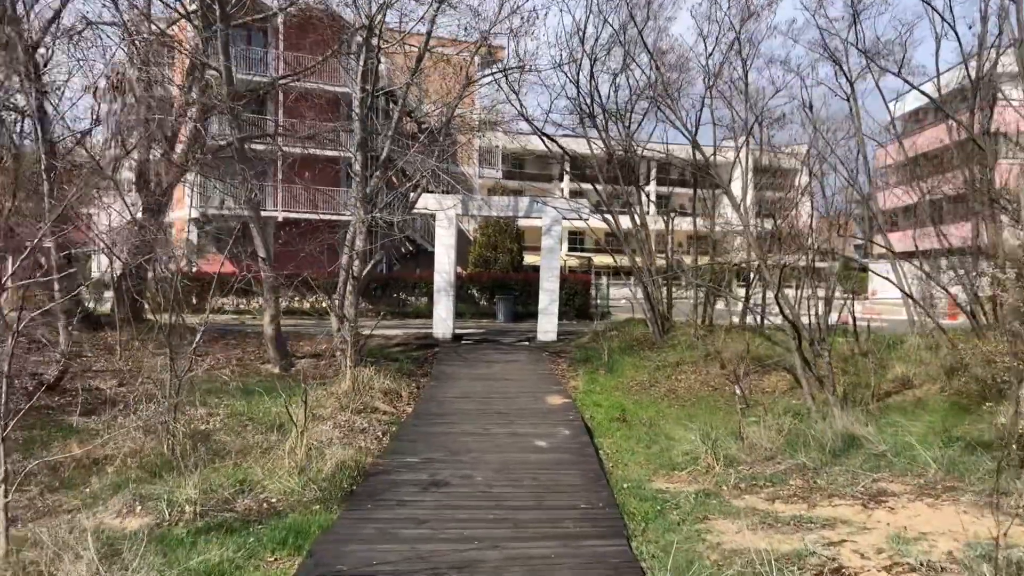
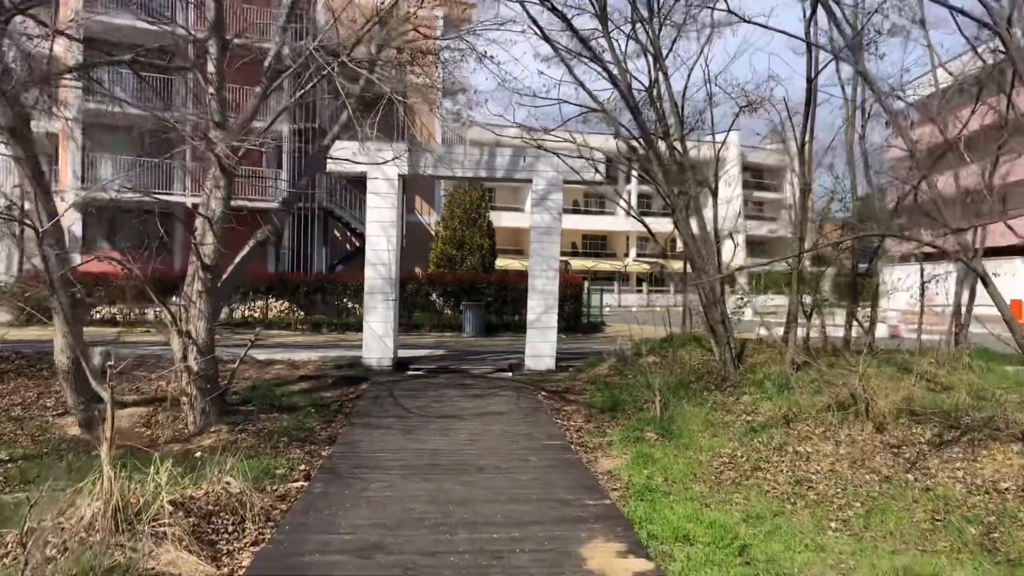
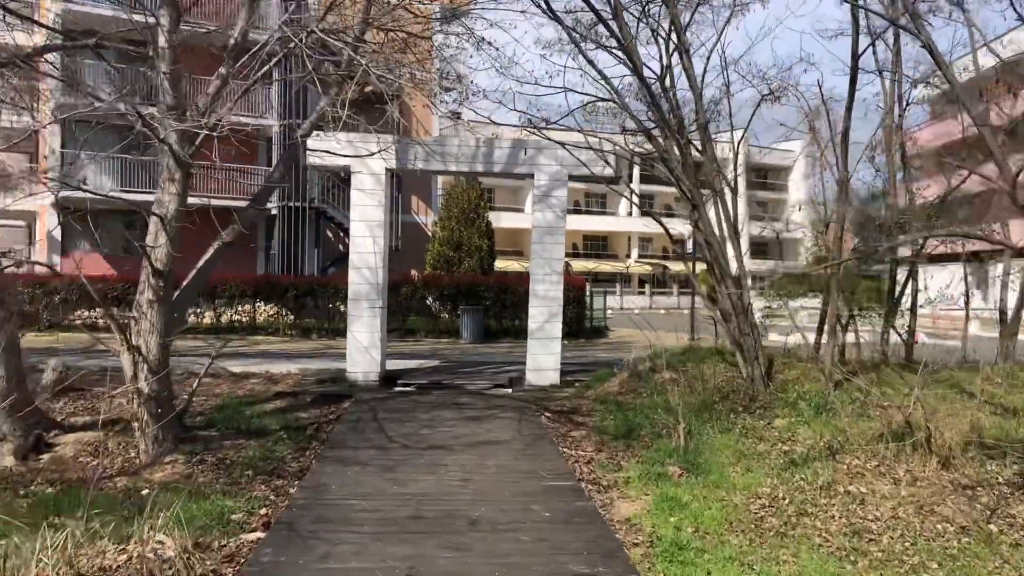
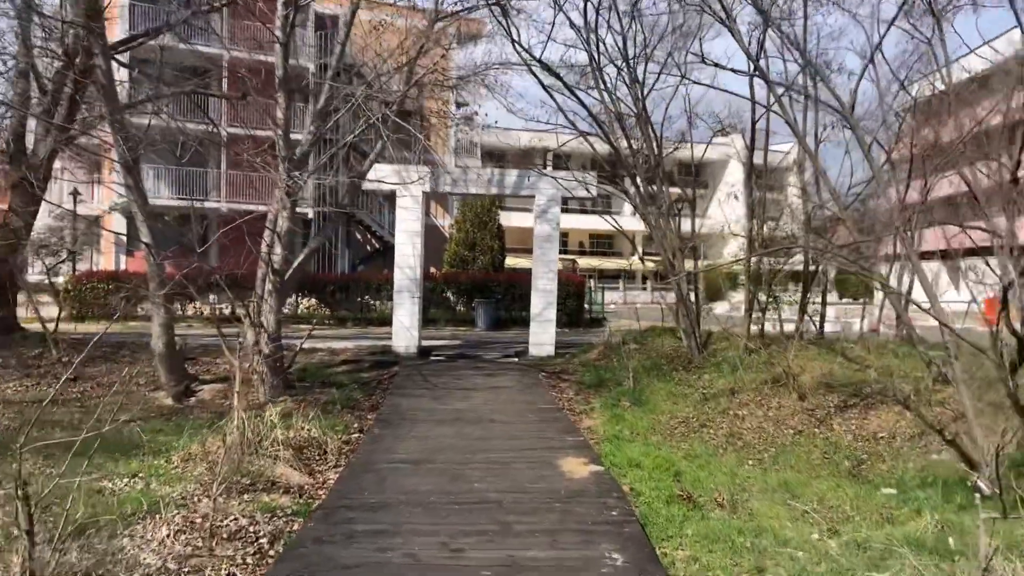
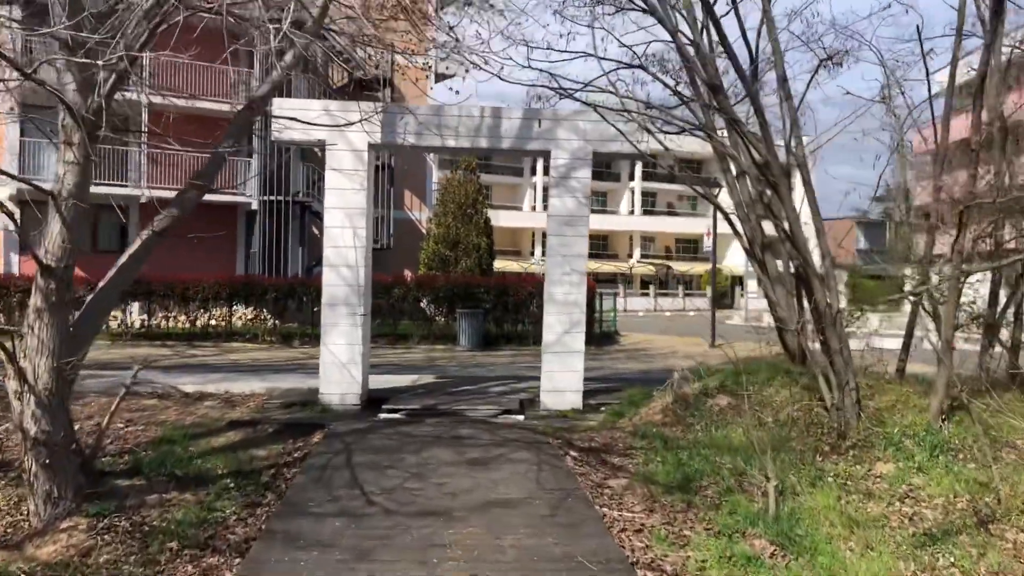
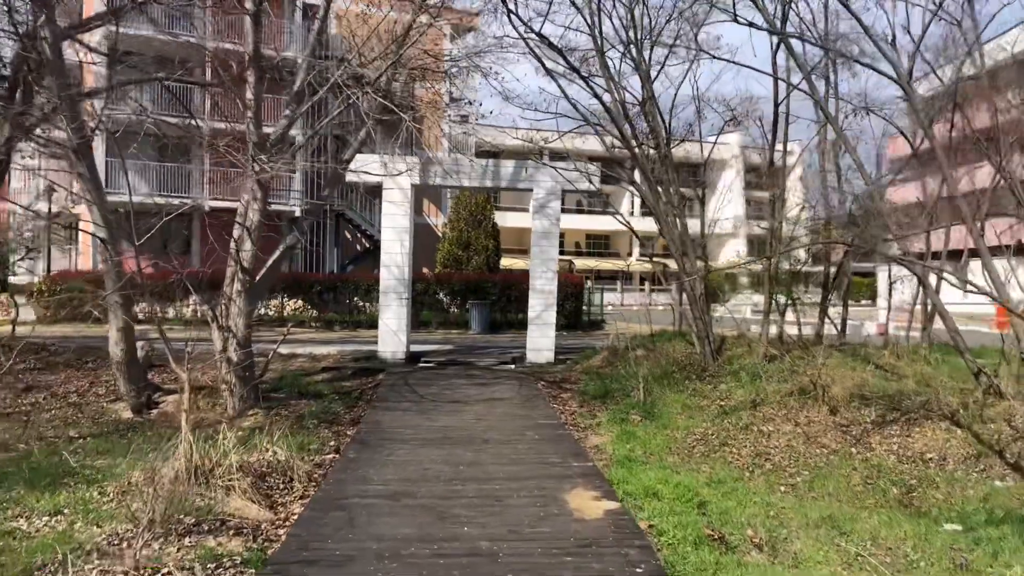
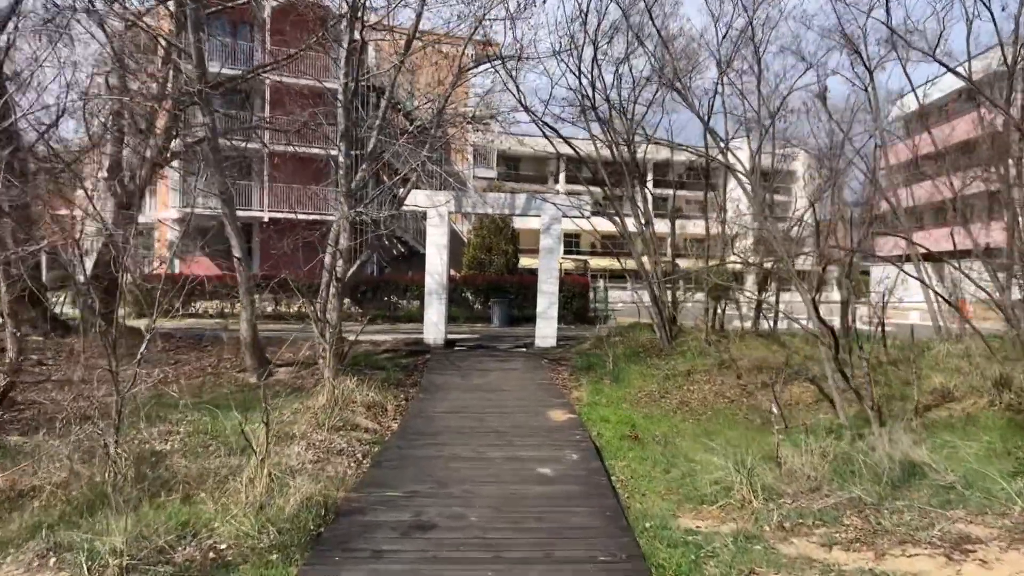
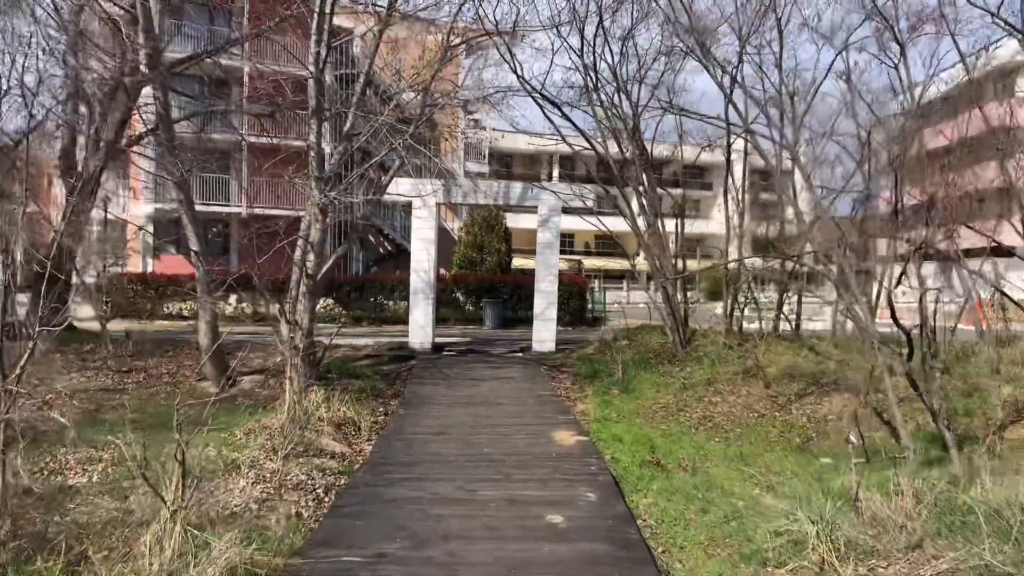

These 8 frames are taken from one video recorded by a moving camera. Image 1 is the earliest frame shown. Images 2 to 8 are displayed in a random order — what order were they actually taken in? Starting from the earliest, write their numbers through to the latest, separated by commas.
7, 8, 4, 6, 2, 3, 5
